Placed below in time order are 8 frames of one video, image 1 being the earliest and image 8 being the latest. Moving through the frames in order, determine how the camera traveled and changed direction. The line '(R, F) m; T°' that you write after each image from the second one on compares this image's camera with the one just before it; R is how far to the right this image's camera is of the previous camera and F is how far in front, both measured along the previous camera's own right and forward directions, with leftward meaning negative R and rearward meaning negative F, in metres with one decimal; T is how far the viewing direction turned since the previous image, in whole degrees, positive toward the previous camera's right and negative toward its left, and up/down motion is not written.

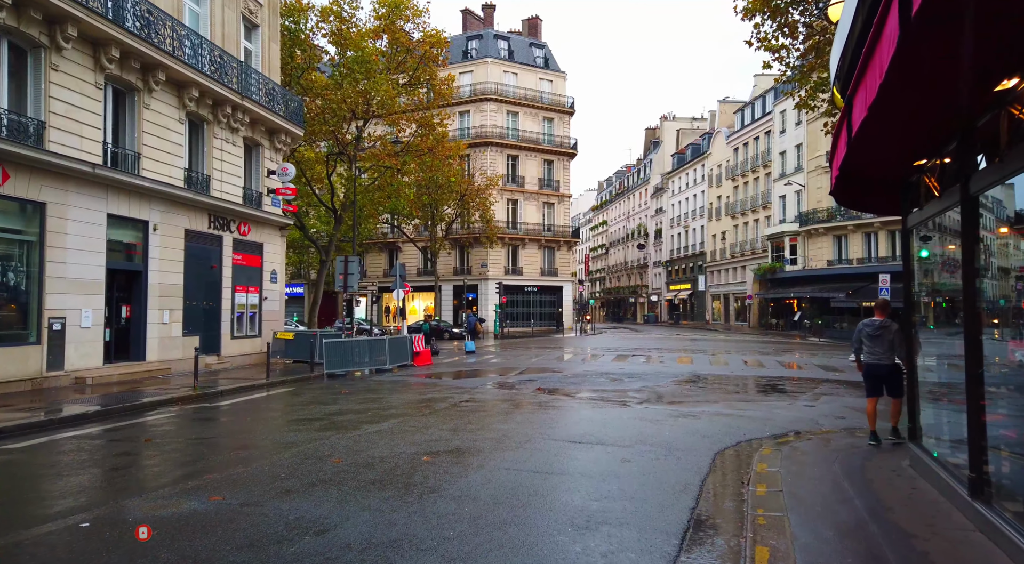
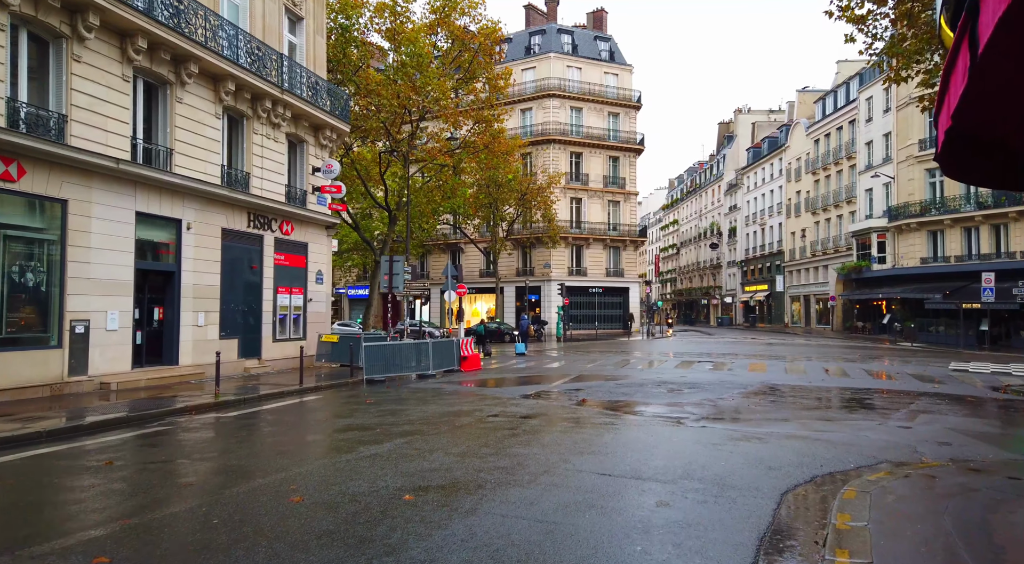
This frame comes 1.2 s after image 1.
(+0.5, +1.4) m; -6°
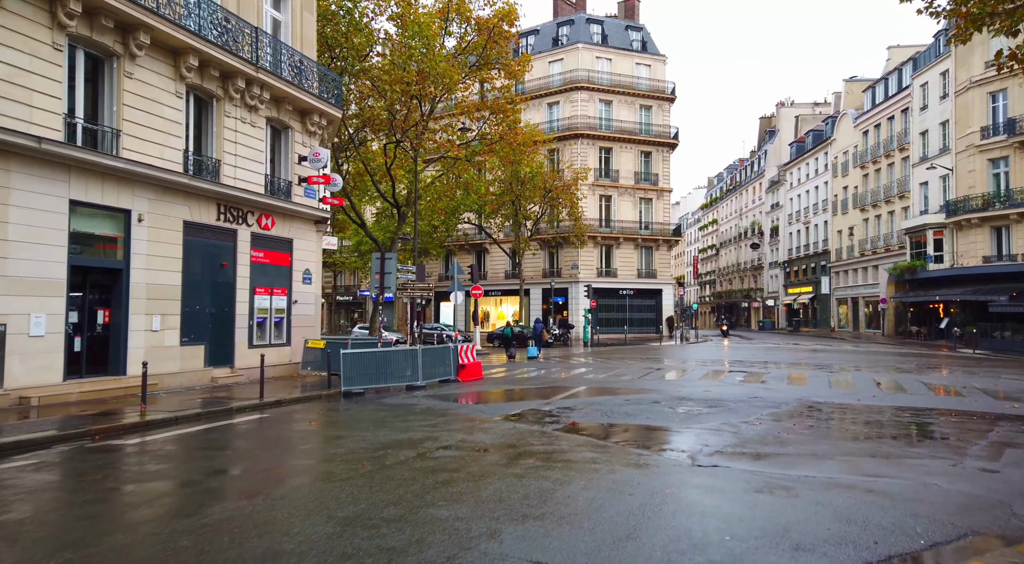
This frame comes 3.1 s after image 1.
(+1.0, +2.1) m; -3°
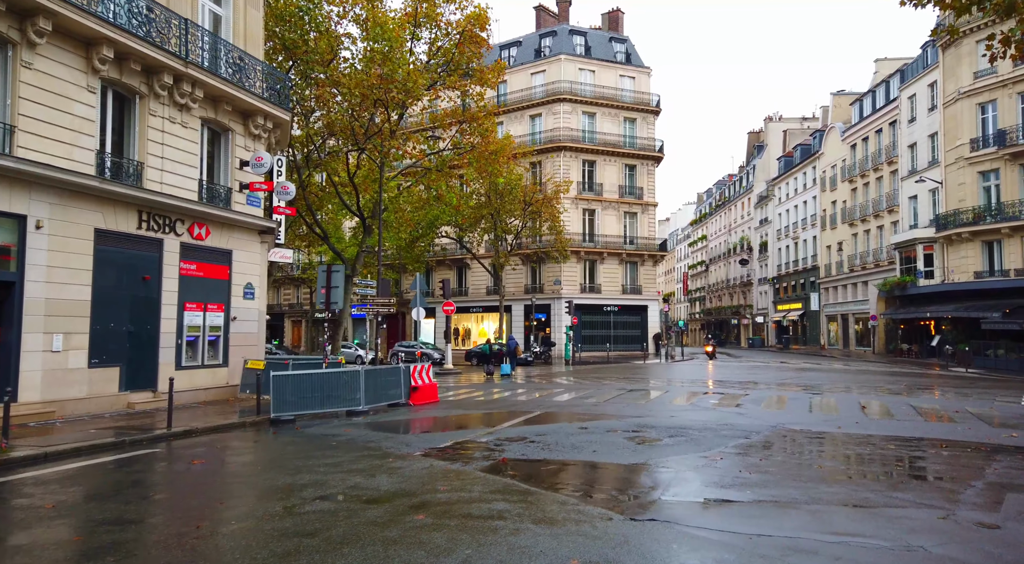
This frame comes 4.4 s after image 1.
(+1.0, +1.4) m; +1°
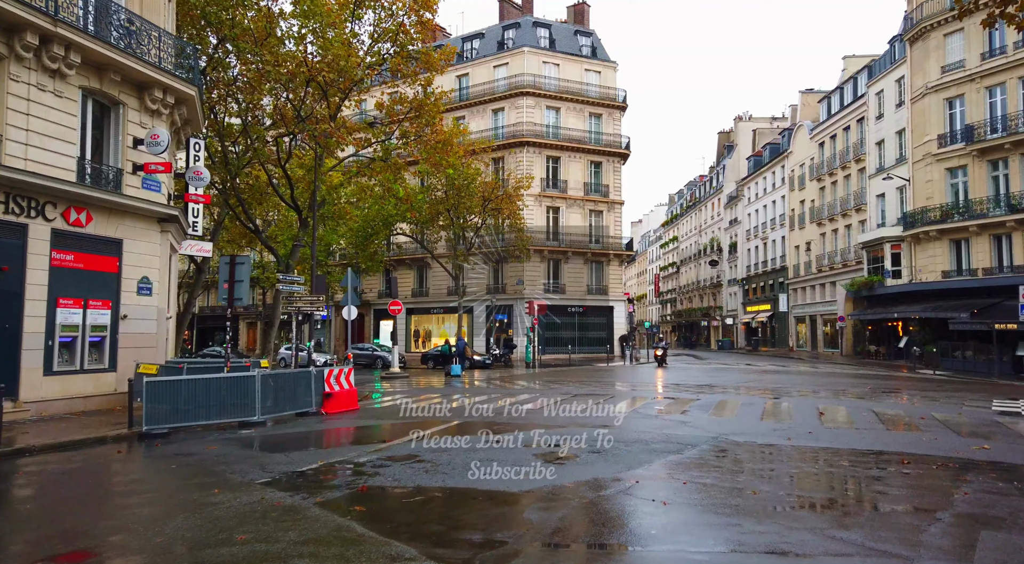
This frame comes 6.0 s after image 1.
(+1.2, +1.7) m; +2°
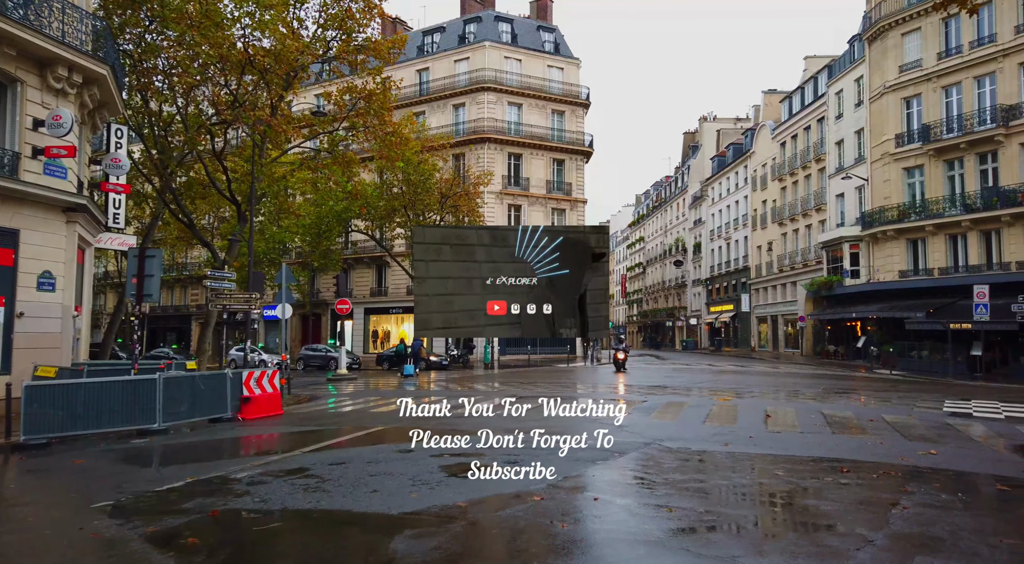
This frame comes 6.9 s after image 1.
(+0.8, +0.9) m; +2°
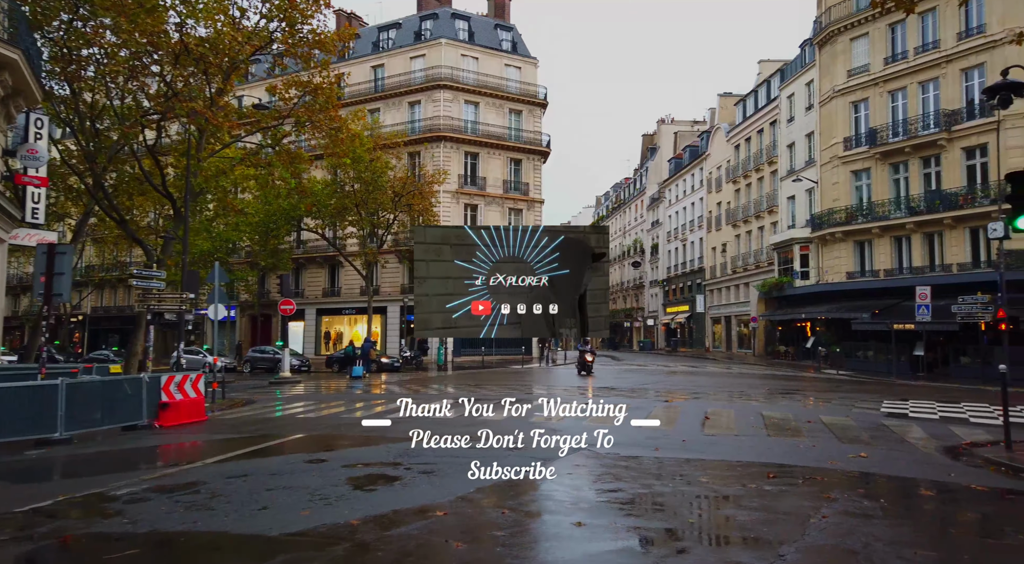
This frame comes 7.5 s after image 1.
(+0.6, +0.4) m; +3°
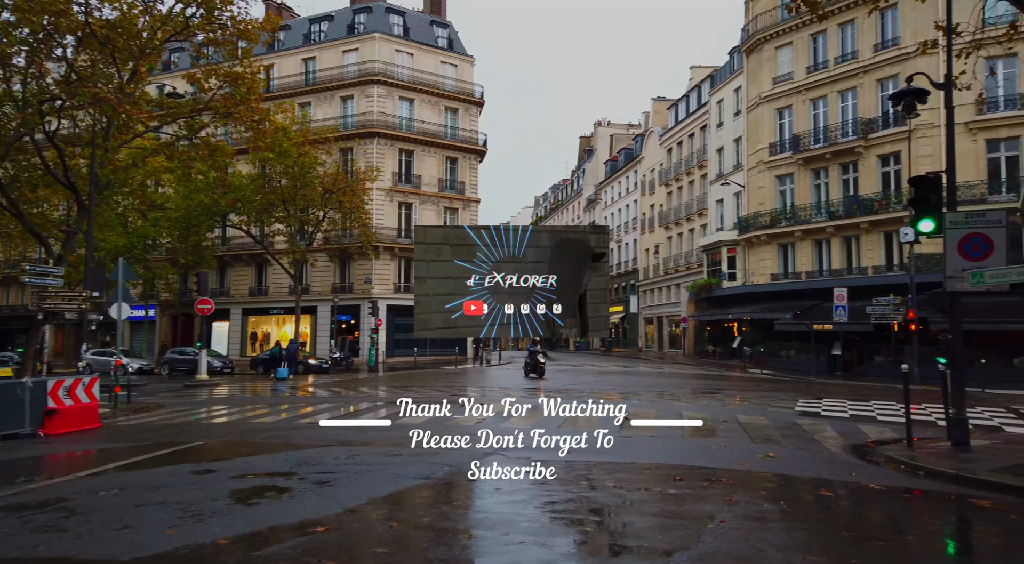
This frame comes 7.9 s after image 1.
(+0.4, +0.3) m; +5°
